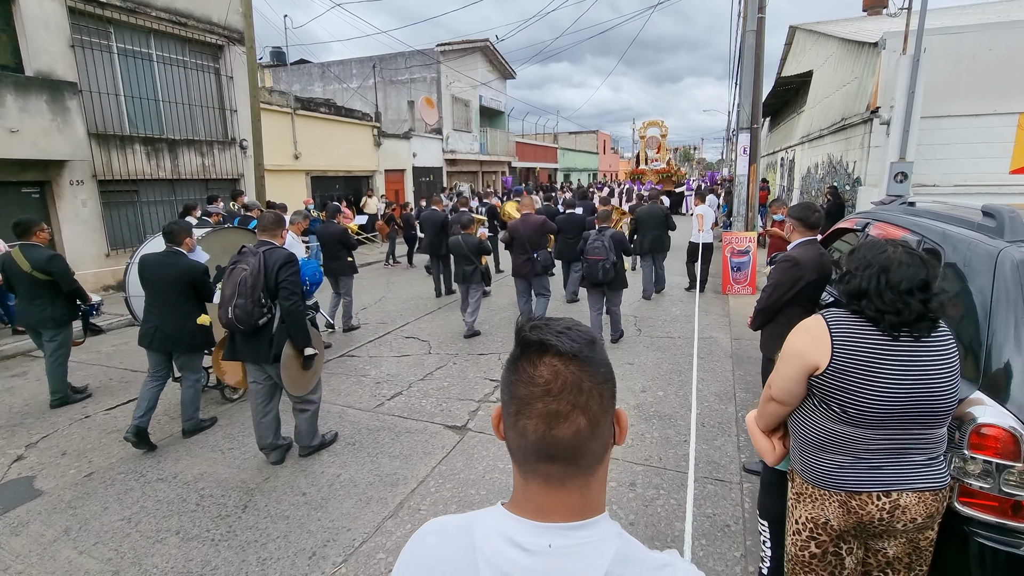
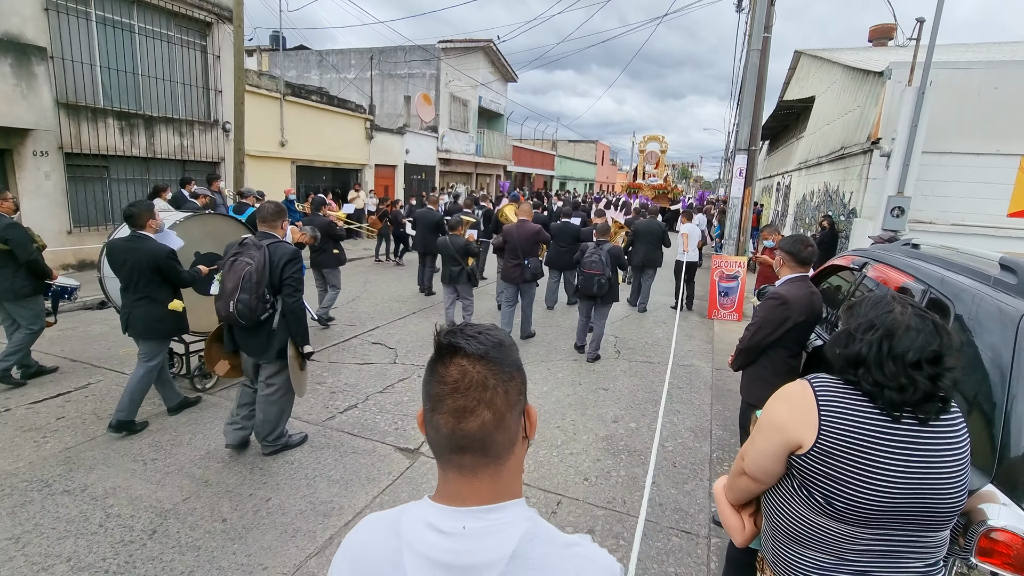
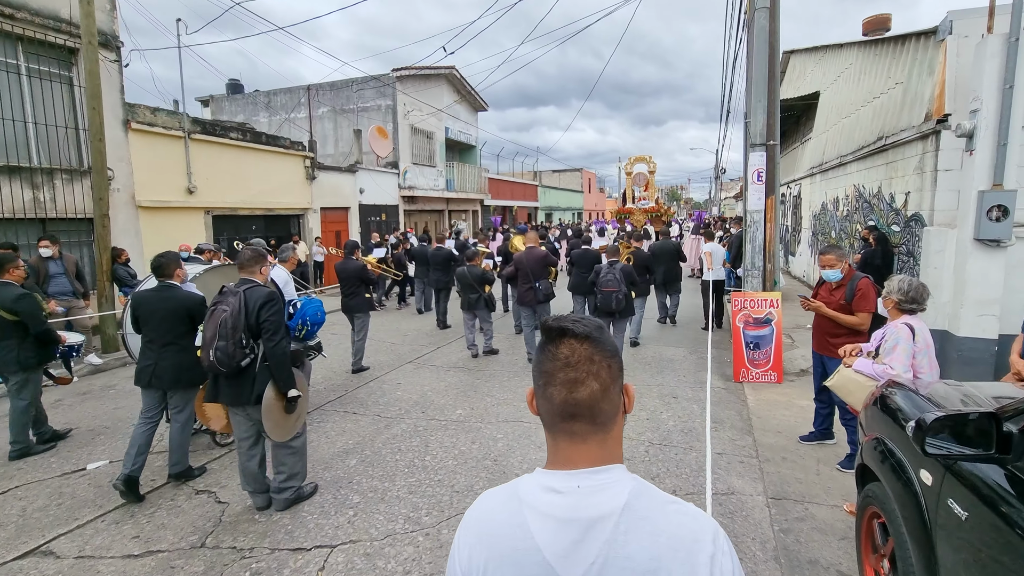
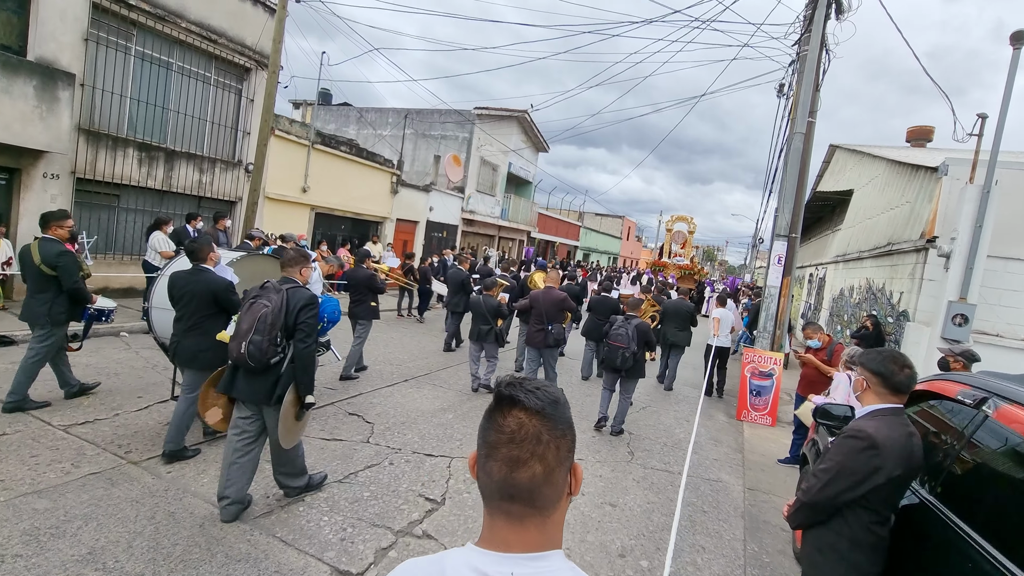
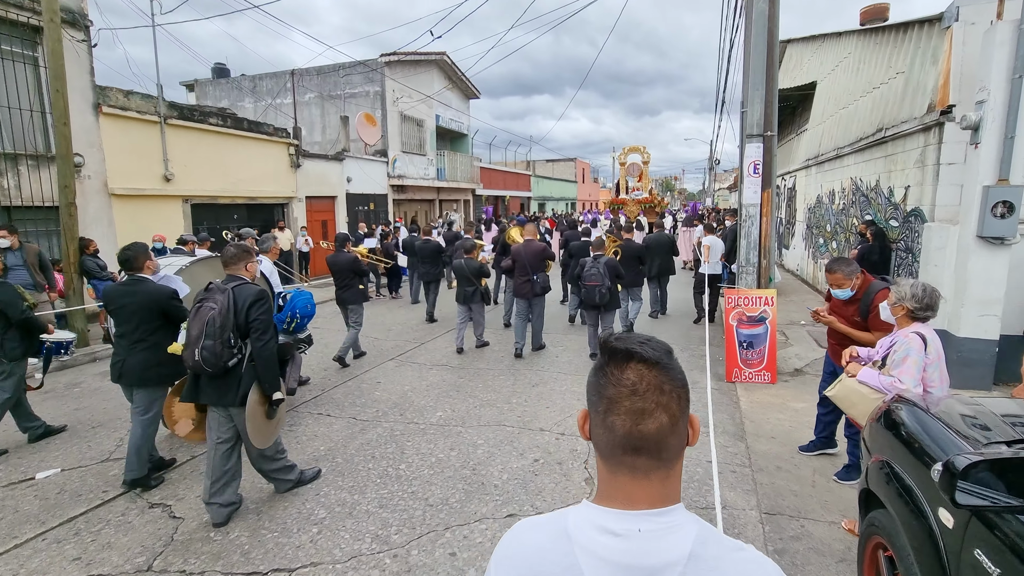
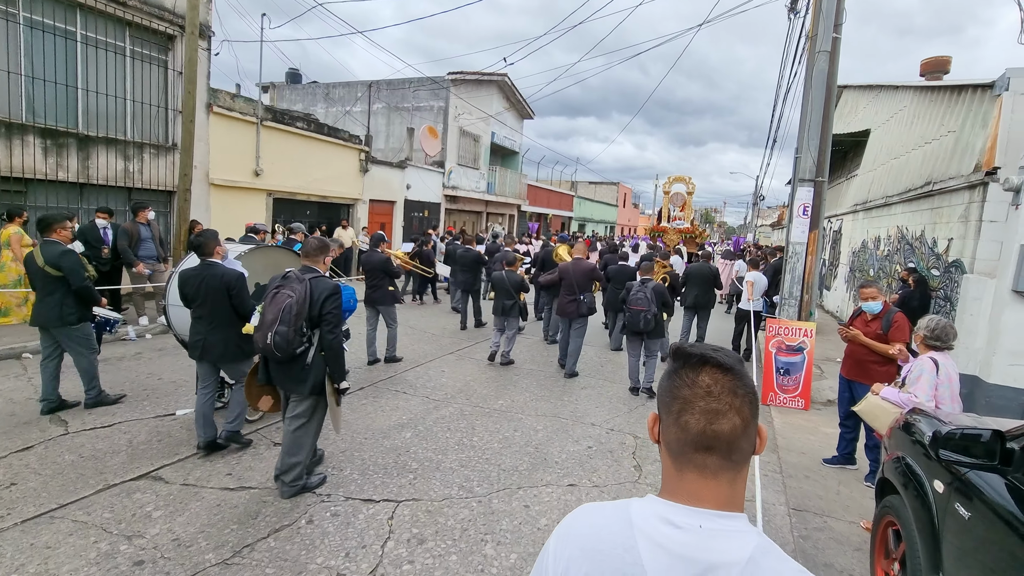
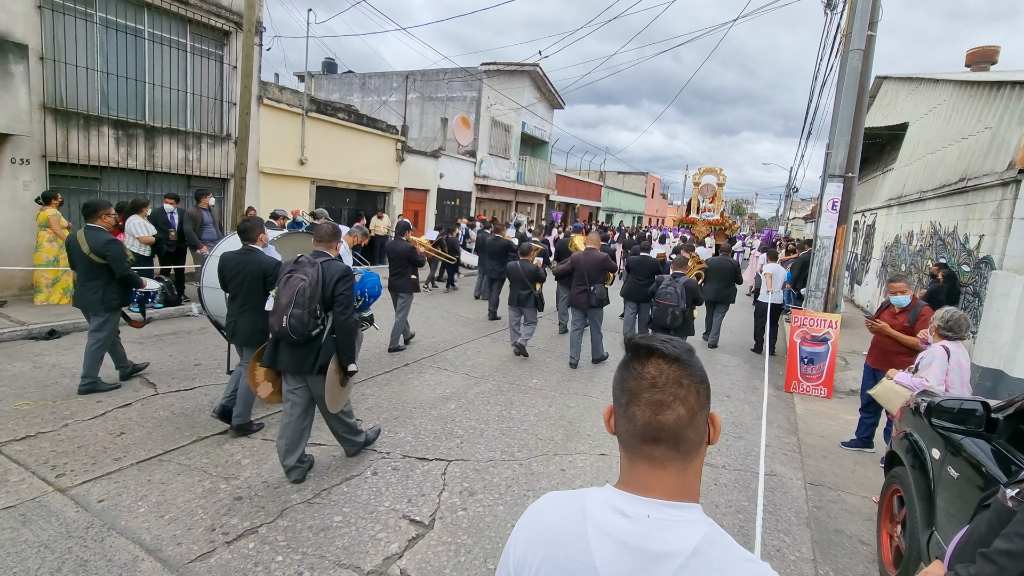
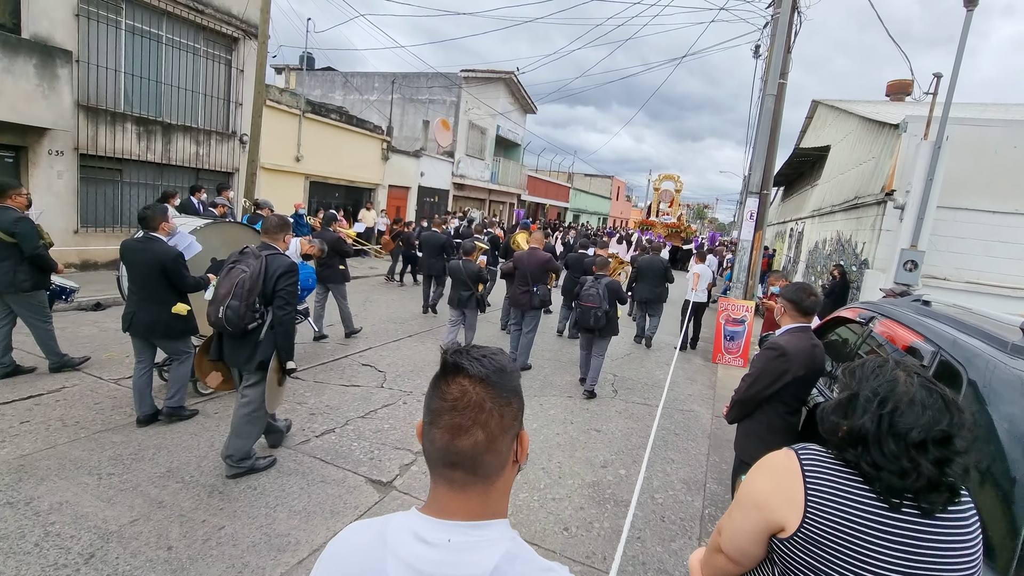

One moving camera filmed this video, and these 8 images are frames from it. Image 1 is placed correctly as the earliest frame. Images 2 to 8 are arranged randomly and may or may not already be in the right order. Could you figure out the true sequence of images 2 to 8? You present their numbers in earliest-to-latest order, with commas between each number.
2, 8, 4, 7, 6, 3, 5
